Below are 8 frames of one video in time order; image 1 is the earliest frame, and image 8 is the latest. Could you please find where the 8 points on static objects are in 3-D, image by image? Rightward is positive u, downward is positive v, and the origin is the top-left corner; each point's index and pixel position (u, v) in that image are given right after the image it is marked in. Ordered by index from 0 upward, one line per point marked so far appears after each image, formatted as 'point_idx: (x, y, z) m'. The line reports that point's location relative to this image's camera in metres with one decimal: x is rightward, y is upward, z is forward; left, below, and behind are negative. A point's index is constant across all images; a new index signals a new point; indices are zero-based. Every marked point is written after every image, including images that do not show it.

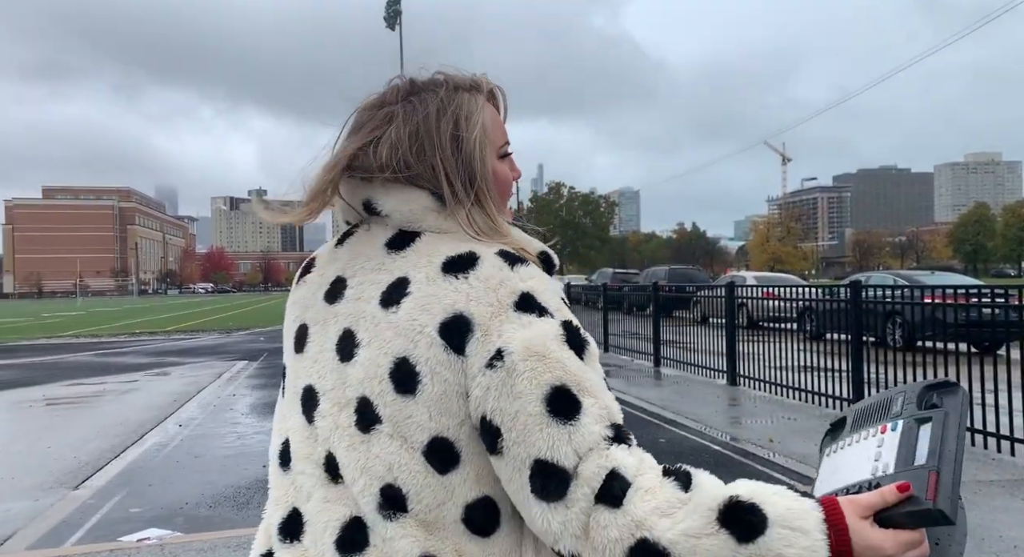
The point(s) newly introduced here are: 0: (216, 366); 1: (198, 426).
0: (-6.6, -1.9, +16.8) m
1: (-3.9, -1.9, +9.2) m
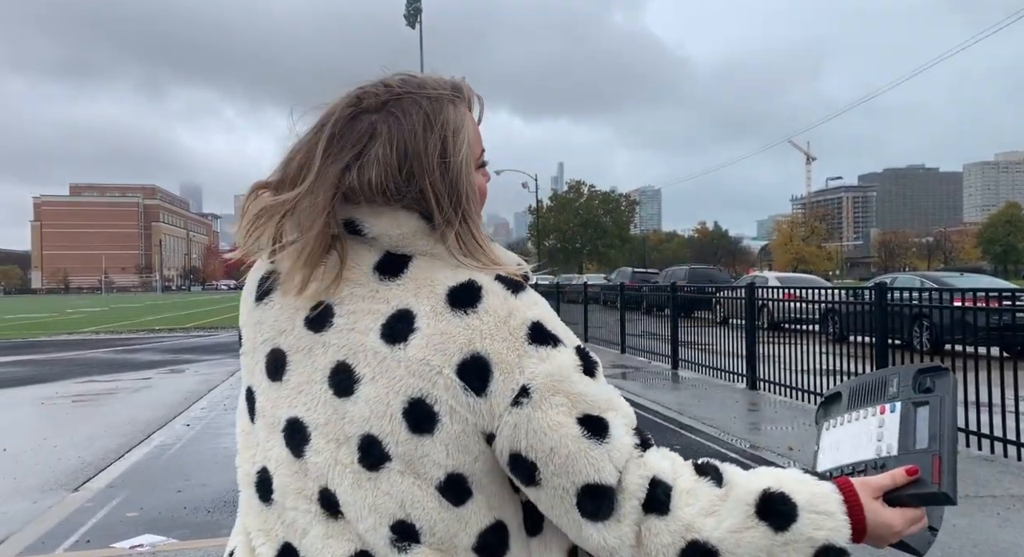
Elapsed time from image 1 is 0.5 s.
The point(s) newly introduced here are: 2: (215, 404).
0: (-6.3, -1.8, +16.8) m
1: (-3.7, -1.8, +9.1) m
2: (-4.2, -1.8, +10.9) m
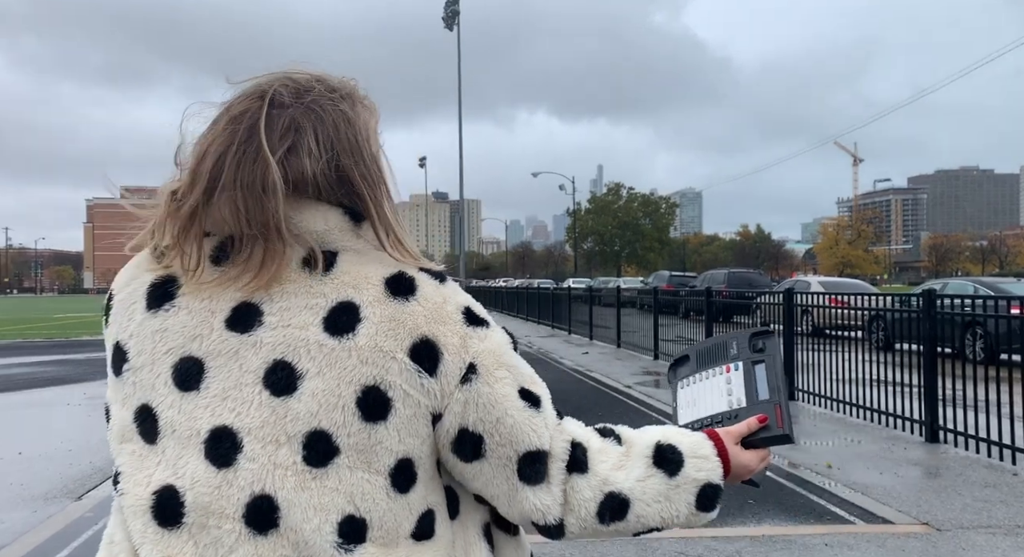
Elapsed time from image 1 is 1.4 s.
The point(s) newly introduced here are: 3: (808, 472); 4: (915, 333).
0: (-5.6, -1.9, +16.8) m
1: (-3.5, -1.9, +9.0) m
2: (-3.9, -1.9, +10.7) m
3: (+2.9, -1.9, +7.4) m
4: (+5.0, -0.7, +9.2) m
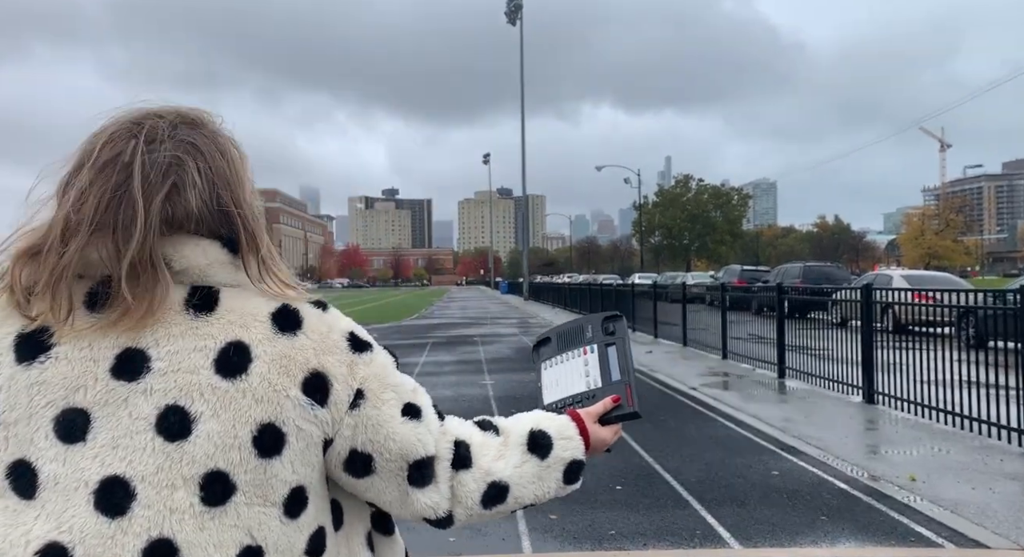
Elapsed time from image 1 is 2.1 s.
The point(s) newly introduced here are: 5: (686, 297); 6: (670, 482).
0: (-4.2, -1.9, +16.8) m
1: (-2.8, -1.9, +8.9) m
2: (-3.1, -1.9, +10.7) m
3: (+3.4, -1.9, +6.8) m
4: (+5.6, -0.6, +8.4) m
5: (+4.3, -0.5, +18.6) m
6: (+1.5, -1.9, +7.0) m
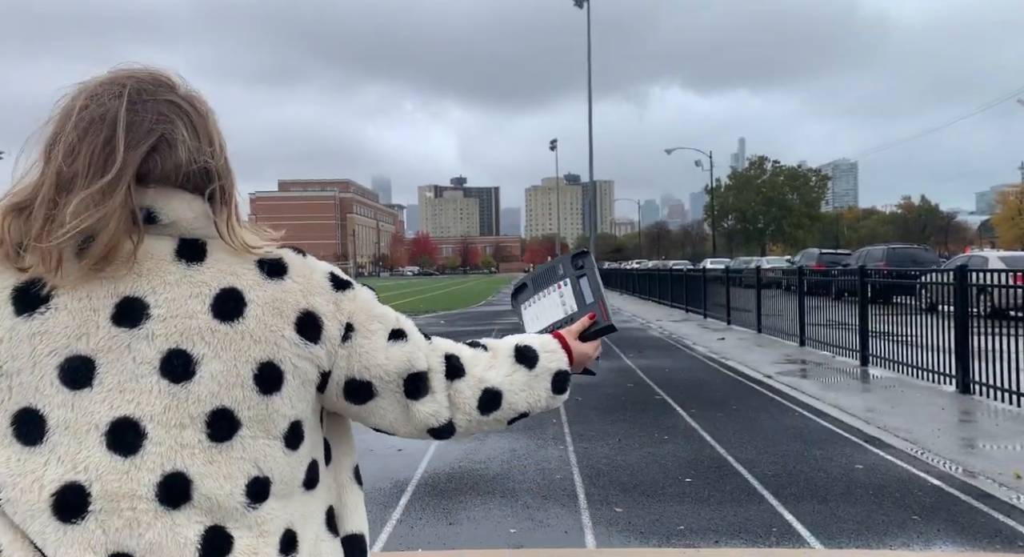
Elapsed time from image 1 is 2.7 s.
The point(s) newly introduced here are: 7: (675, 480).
0: (-2.7, -1.6, +16.9) m
1: (-2.0, -1.7, +8.9) m
2: (-2.1, -1.7, +10.7) m
3: (+3.9, -1.7, +6.2) m
4: (+6.3, -0.4, +7.6) m
5: (+5.9, -0.1, +17.9) m
6: (+2.0, -1.7, +6.6) m
7: (+1.4, -1.8, +6.6) m
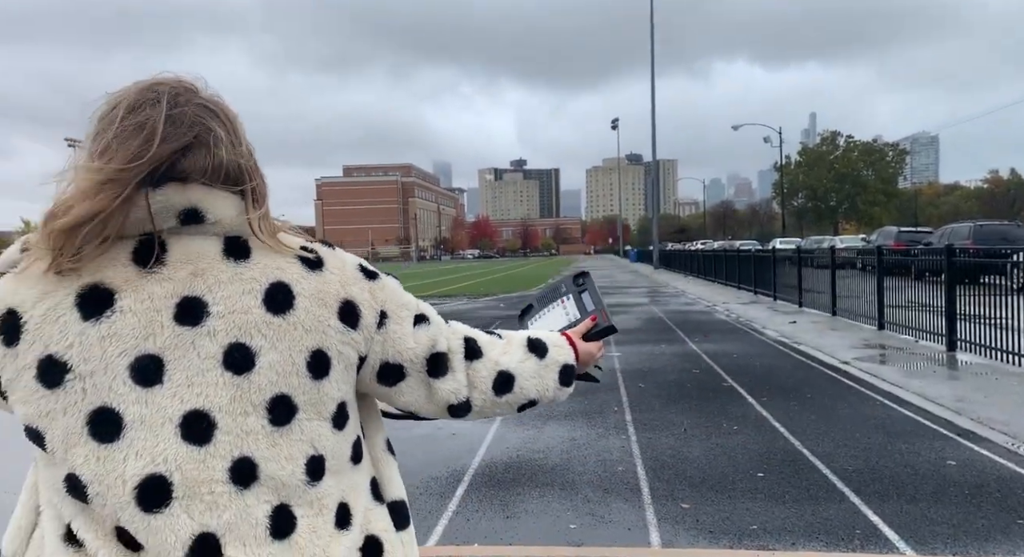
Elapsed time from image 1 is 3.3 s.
0: (-1.4, -1.2, +16.8) m
1: (-1.4, -1.5, +8.7) m
2: (-1.3, -1.4, +10.6) m
3: (+4.4, -1.5, +5.6) m
4: (+6.8, -0.2, +6.7) m
5: (+7.3, +0.4, +17.0) m
6: (+2.5, -1.6, +6.2) m
7: (+1.9, -1.6, +6.1) m
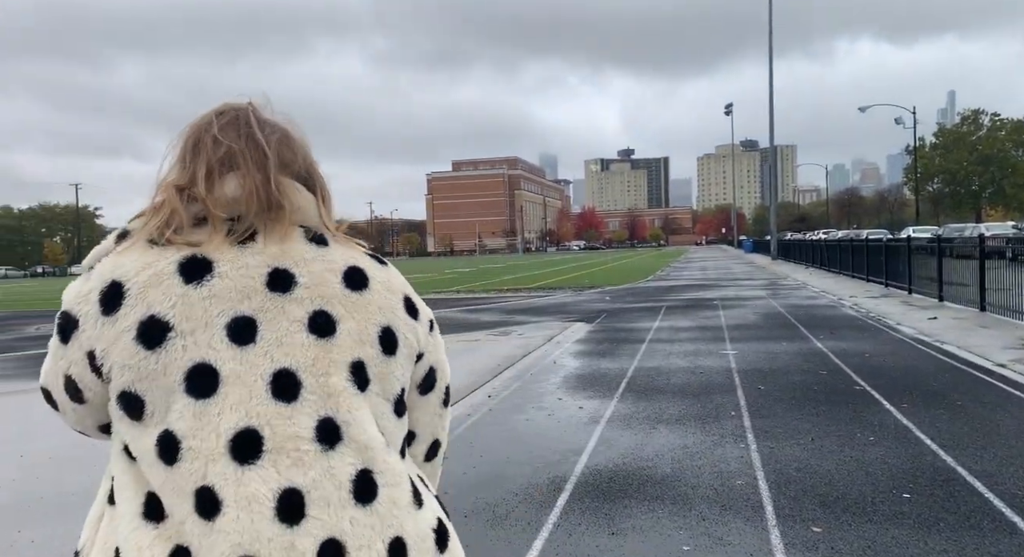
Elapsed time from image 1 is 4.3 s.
0: (+1.0, -1.0, +16.4) m
1: (-0.2, -1.4, +8.4) m
2: (+0.1, -1.3, +10.2) m
3: (+5.1, -1.5, +4.4) m
4: (+7.6, -0.1, +5.2) m
5: (+9.6, +0.5, +15.3) m
6: (+3.3, -1.5, +5.3) m
7: (+2.7, -1.5, +5.3) m
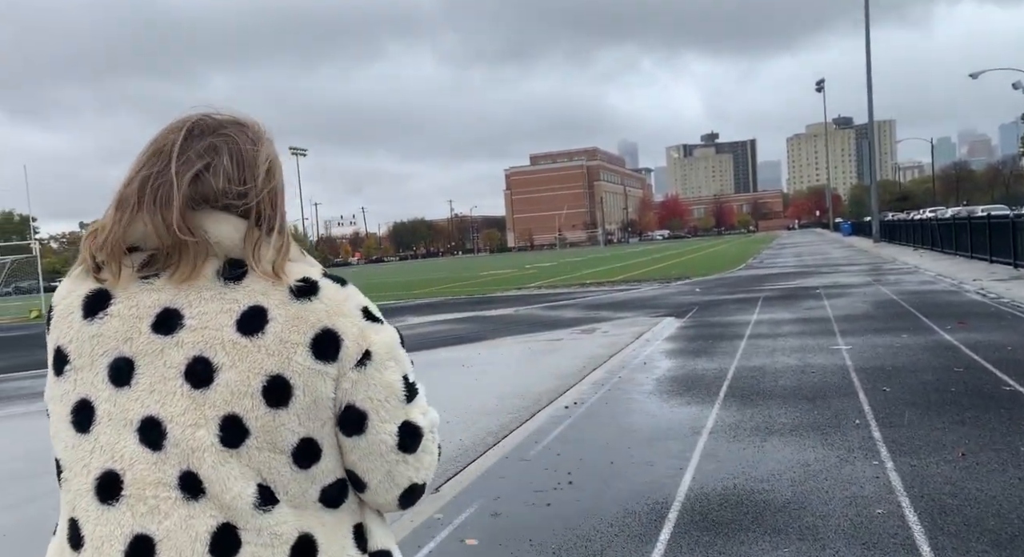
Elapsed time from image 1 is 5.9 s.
0: (+2.7, -0.9, +15.4) m
1: (+0.7, -1.4, +7.6) m
2: (+1.2, -1.3, +9.3) m
3: (+5.5, -1.3, +3.1) m
4: (+8.1, +0.1, +3.6) m
5: (+11.1, +1.0, +13.4) m
6: (+3.8, -1.4, +4.1) m
7: (+3.2, -1.4, +4.3) m
